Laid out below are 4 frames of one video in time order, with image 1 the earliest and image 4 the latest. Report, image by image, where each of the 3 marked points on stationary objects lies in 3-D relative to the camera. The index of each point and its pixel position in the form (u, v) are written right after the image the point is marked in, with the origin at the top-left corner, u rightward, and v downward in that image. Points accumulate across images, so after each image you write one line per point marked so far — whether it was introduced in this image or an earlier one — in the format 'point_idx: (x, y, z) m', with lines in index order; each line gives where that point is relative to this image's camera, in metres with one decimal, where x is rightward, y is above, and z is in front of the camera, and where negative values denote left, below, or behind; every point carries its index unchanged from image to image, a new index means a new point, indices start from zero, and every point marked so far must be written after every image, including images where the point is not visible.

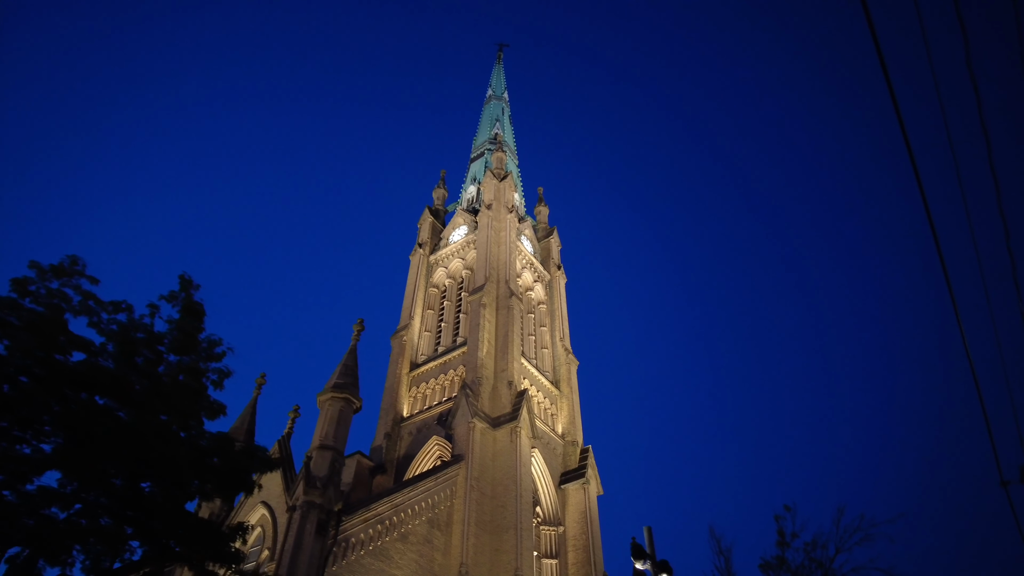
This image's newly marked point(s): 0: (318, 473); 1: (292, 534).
0: (-4.8, -4.6, +15.7) m
1: (-5.1, -5.7, +14.6) m
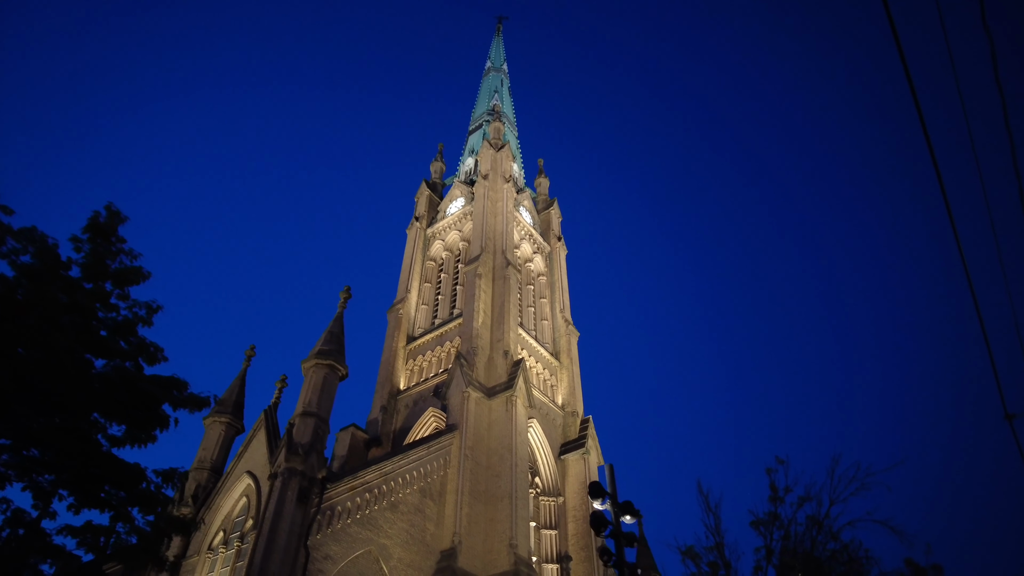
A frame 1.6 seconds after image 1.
0: (-5.1, -3.7, +15.3) m
1: (-5.3, -4.8, +14.2) m
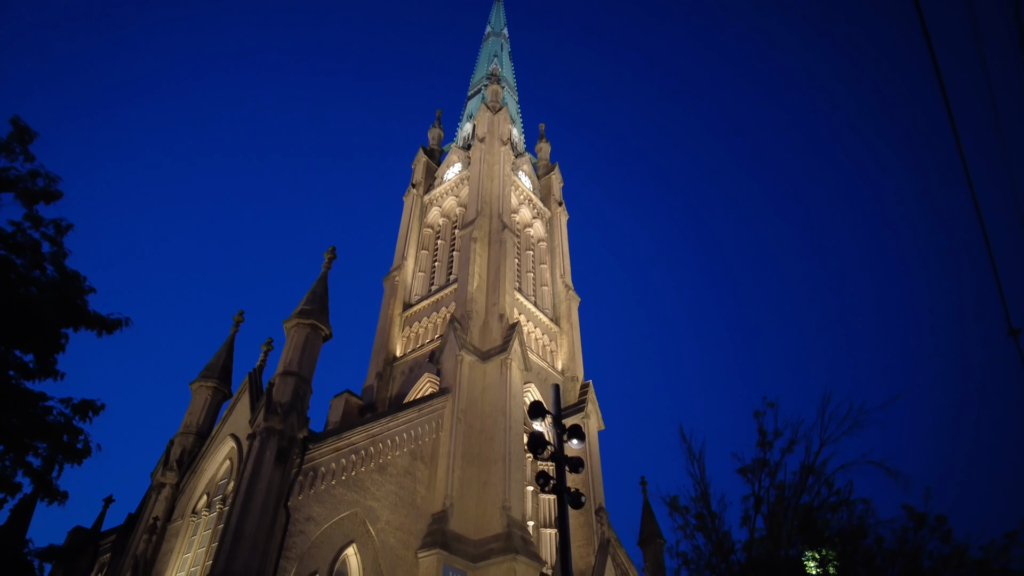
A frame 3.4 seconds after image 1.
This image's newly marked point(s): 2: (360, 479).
0: (-5.4, -2.6, +14.8) m
1: (-5.7, -3.8, +13.7) m
2: (-4.0, -5.0, +16.6) m
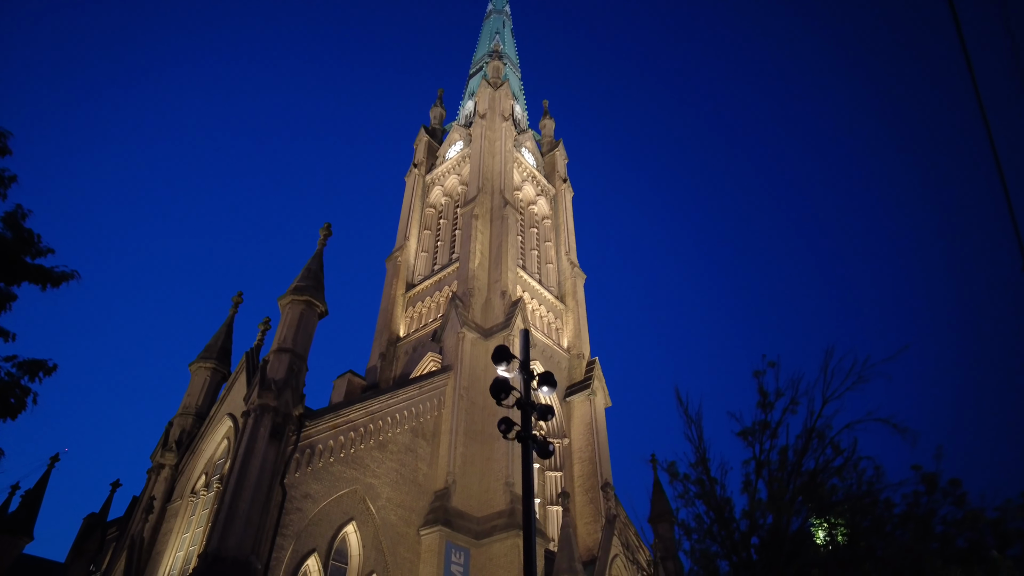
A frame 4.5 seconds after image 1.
0: (-5.4, -2.0, +14.6) m
1: (-5.7, -3.2, +13.5) m
2: (-3.9, -4.4, +16.3) m
